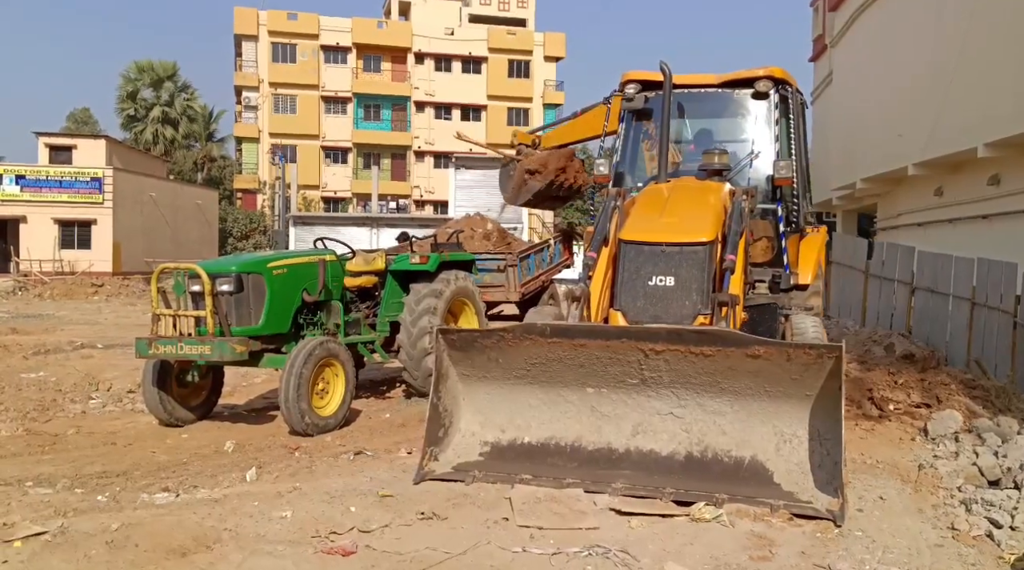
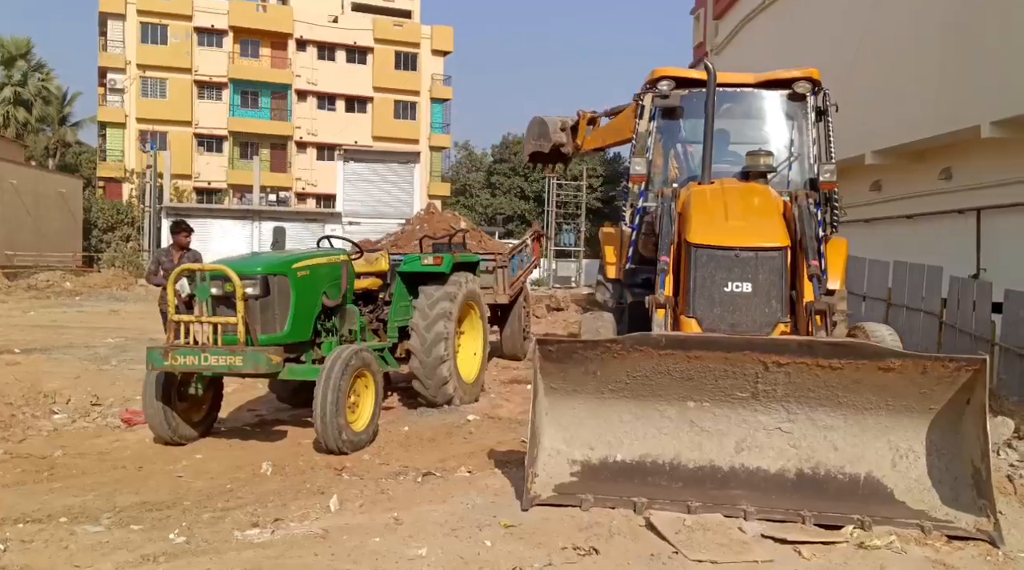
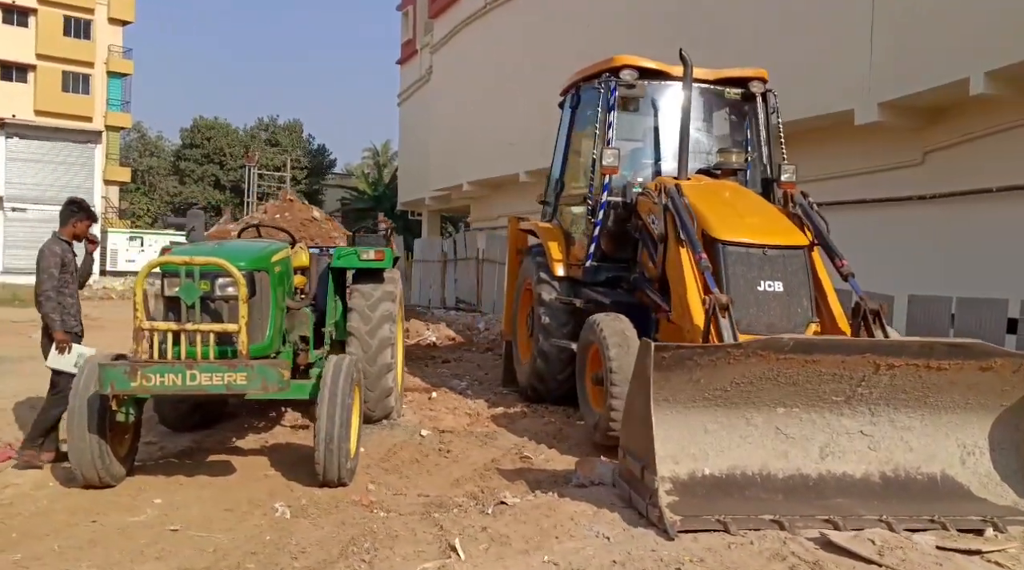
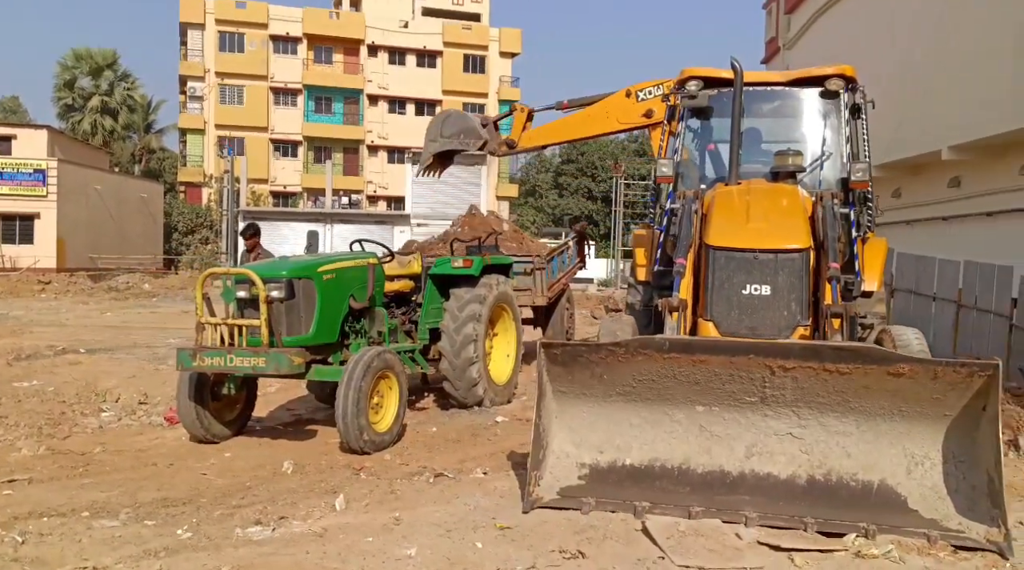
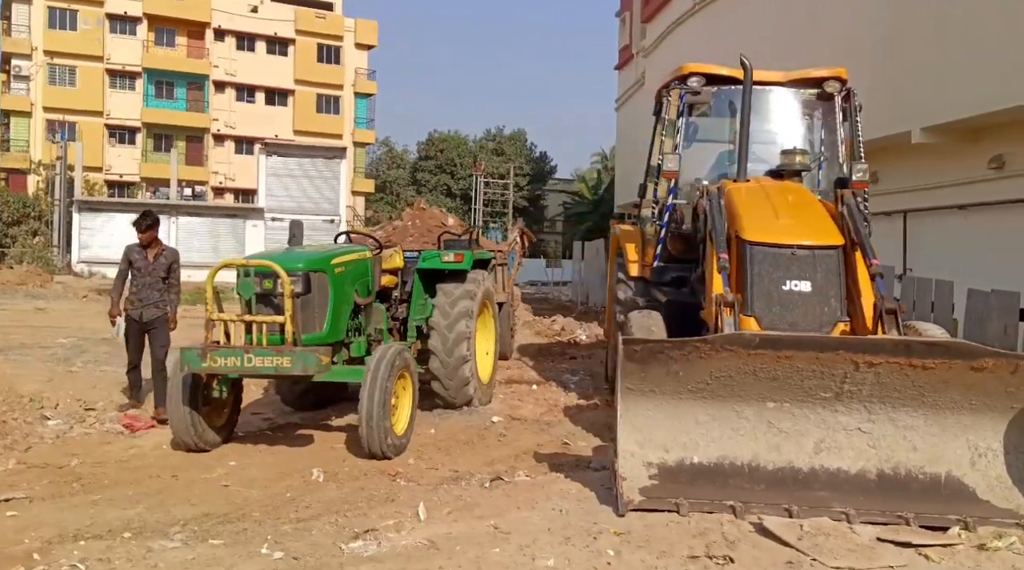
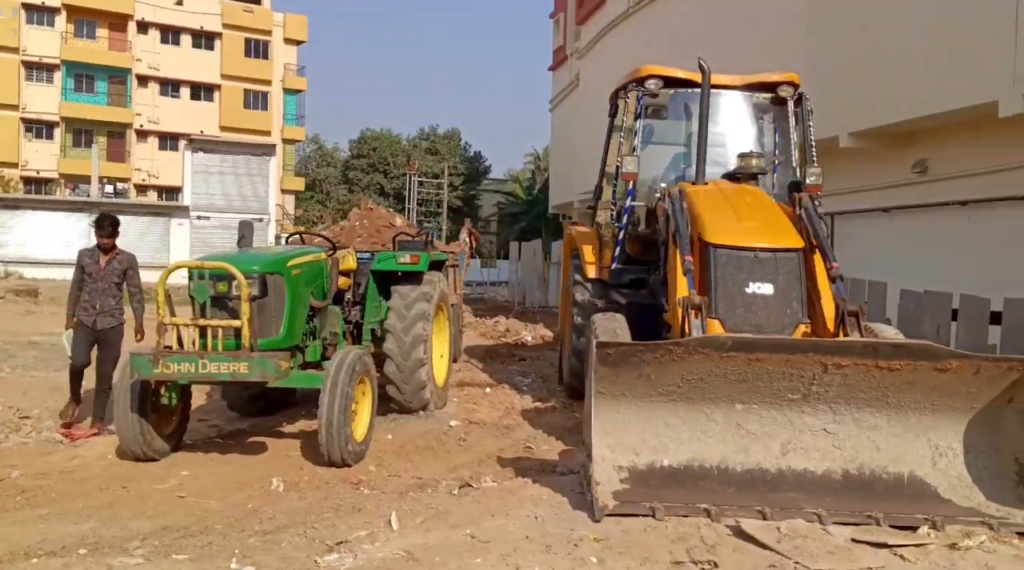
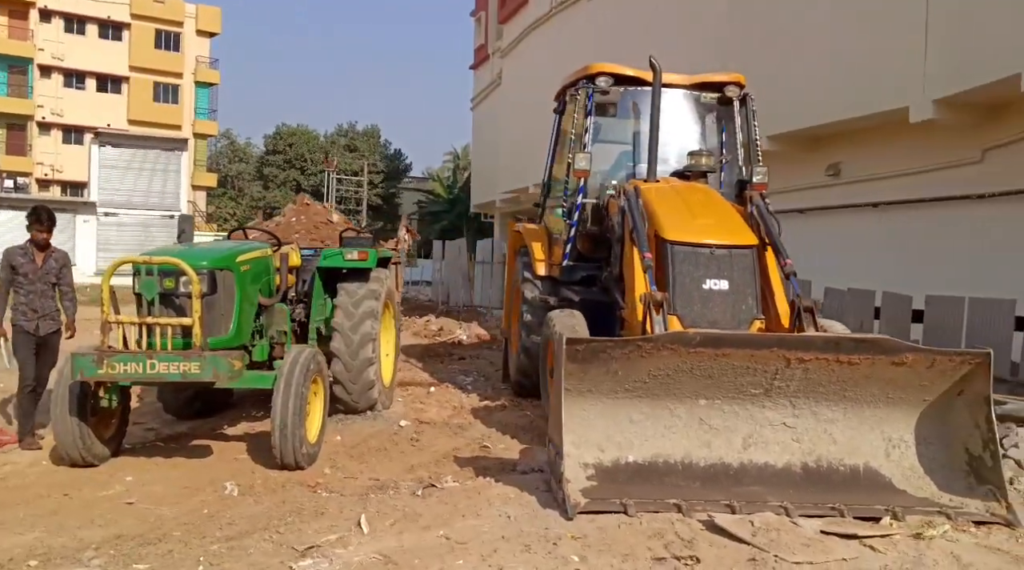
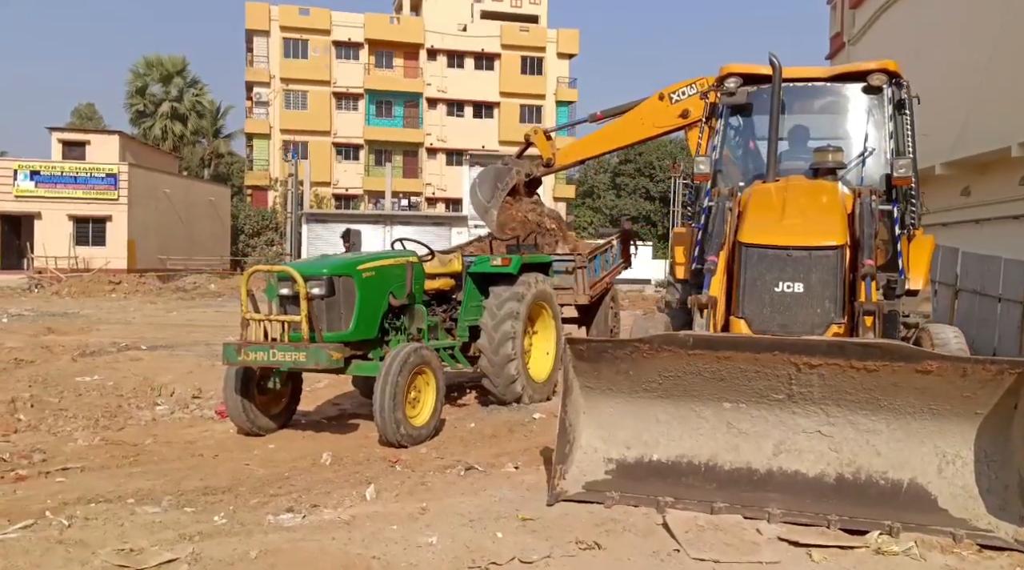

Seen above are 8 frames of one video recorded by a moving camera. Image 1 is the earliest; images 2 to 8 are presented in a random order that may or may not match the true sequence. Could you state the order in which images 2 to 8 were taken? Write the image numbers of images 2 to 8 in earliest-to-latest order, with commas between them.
8, 4, 2, 5, 6, 7, 3
